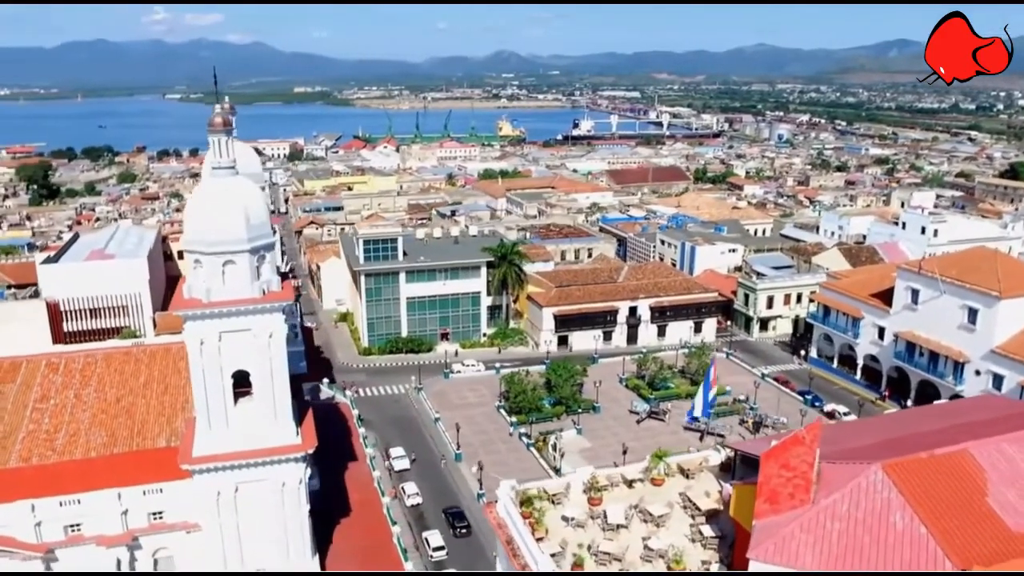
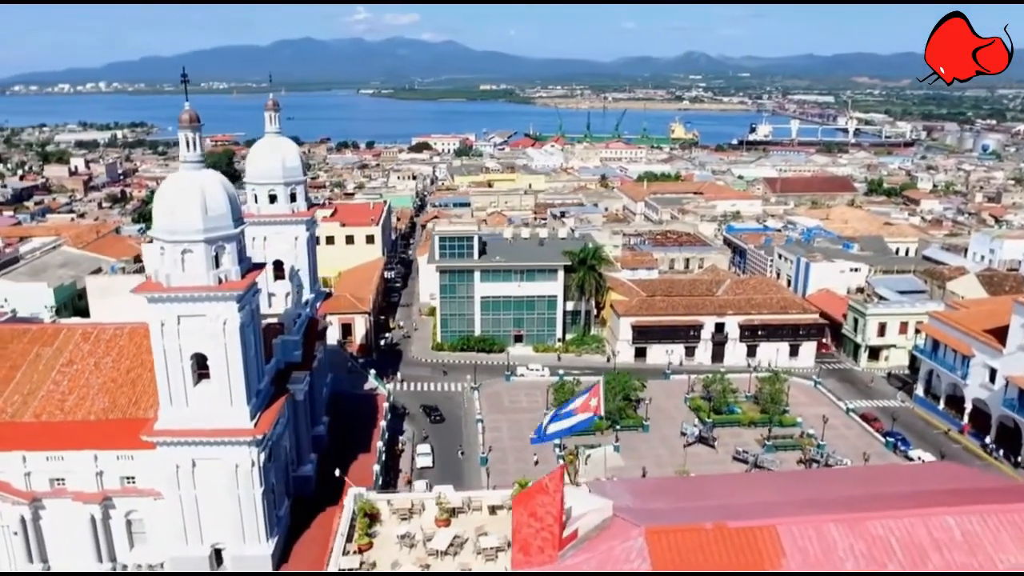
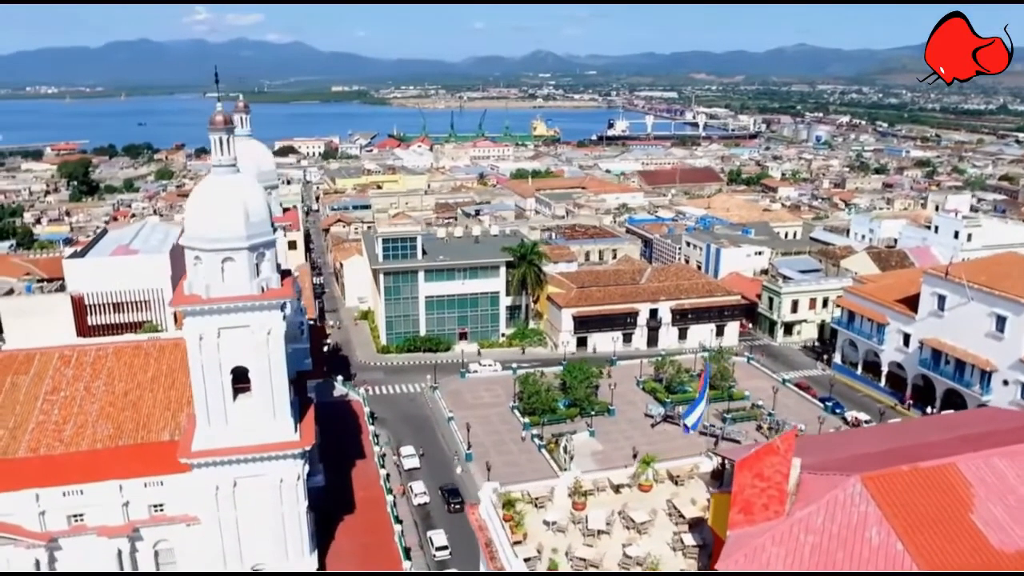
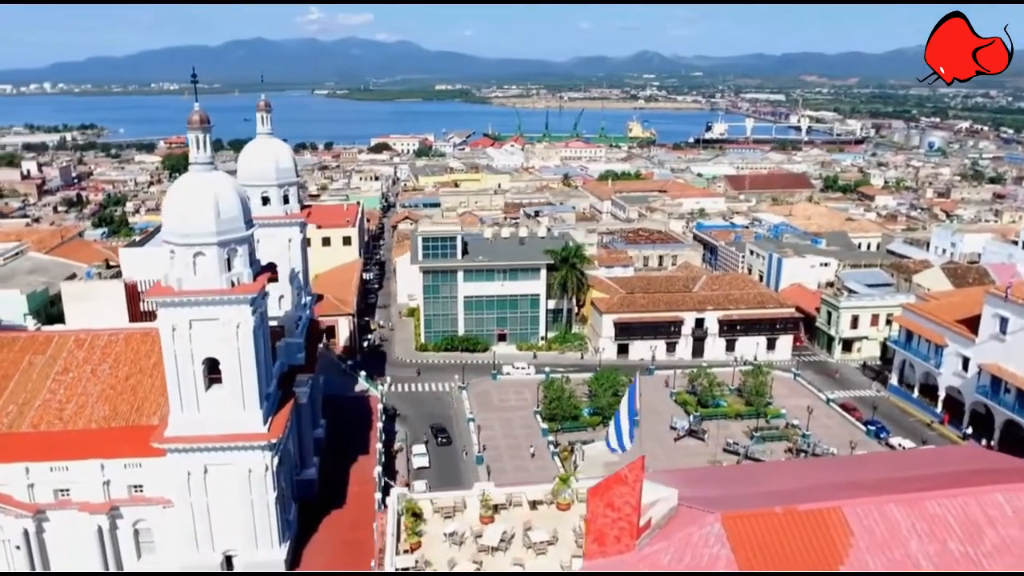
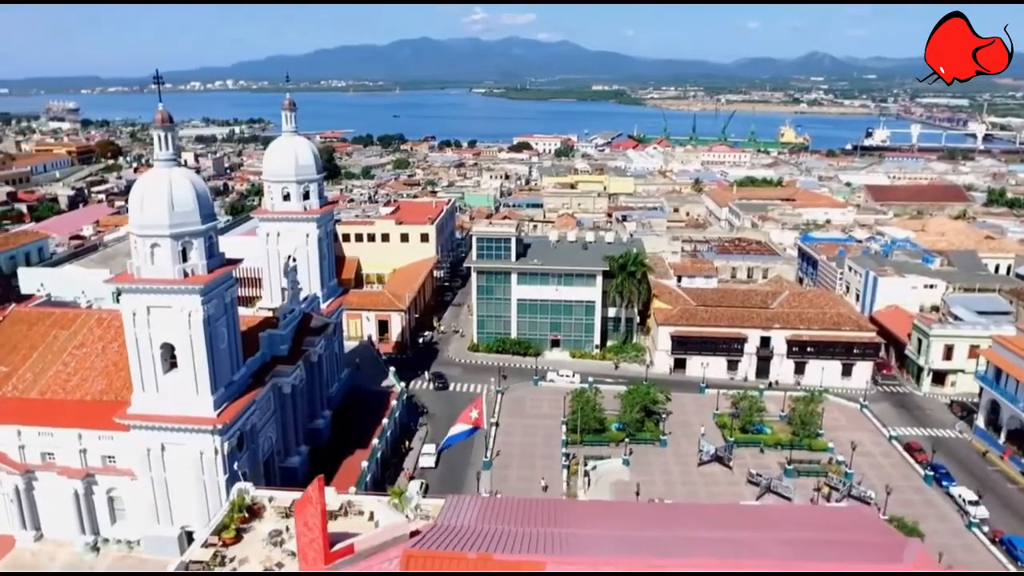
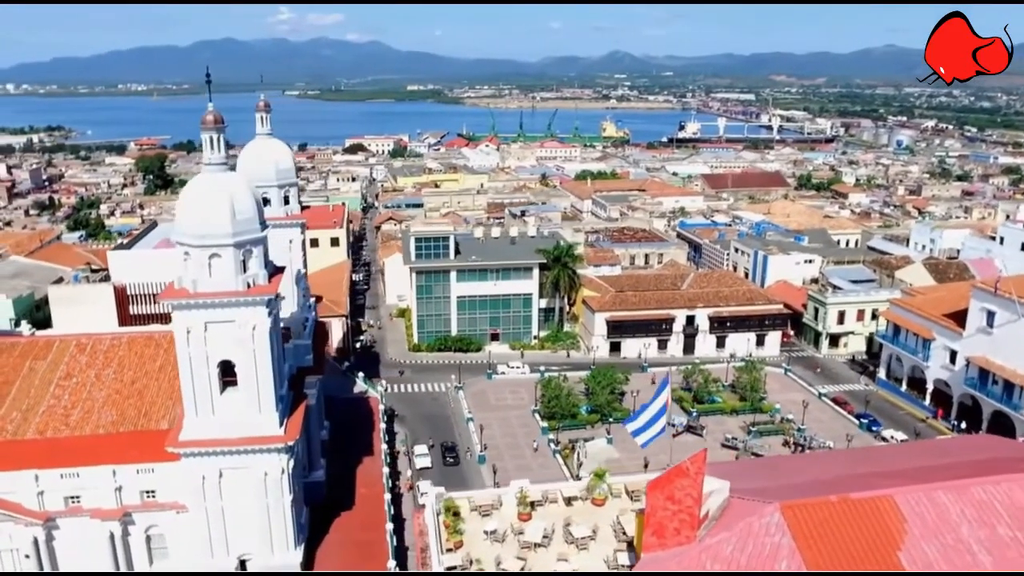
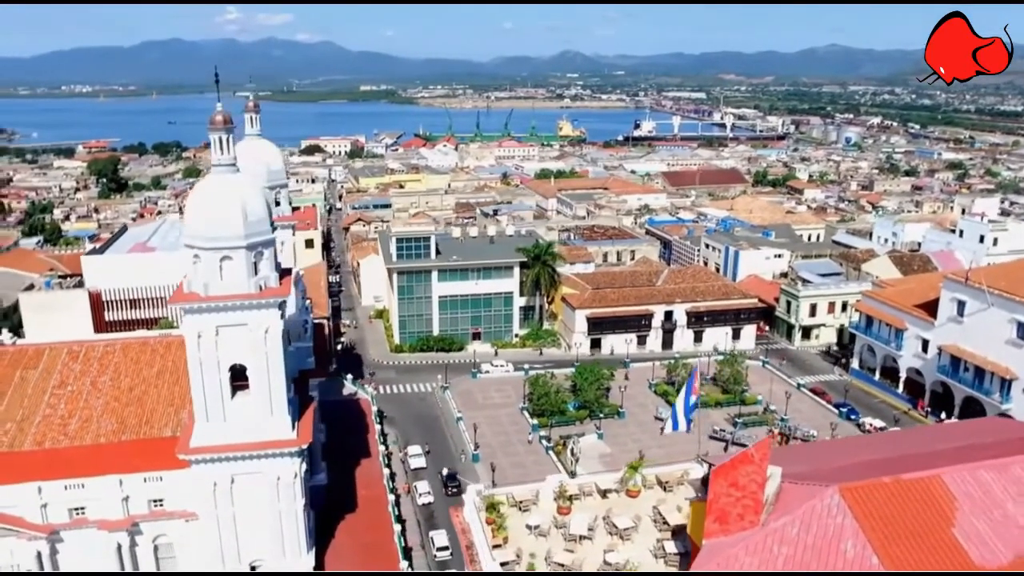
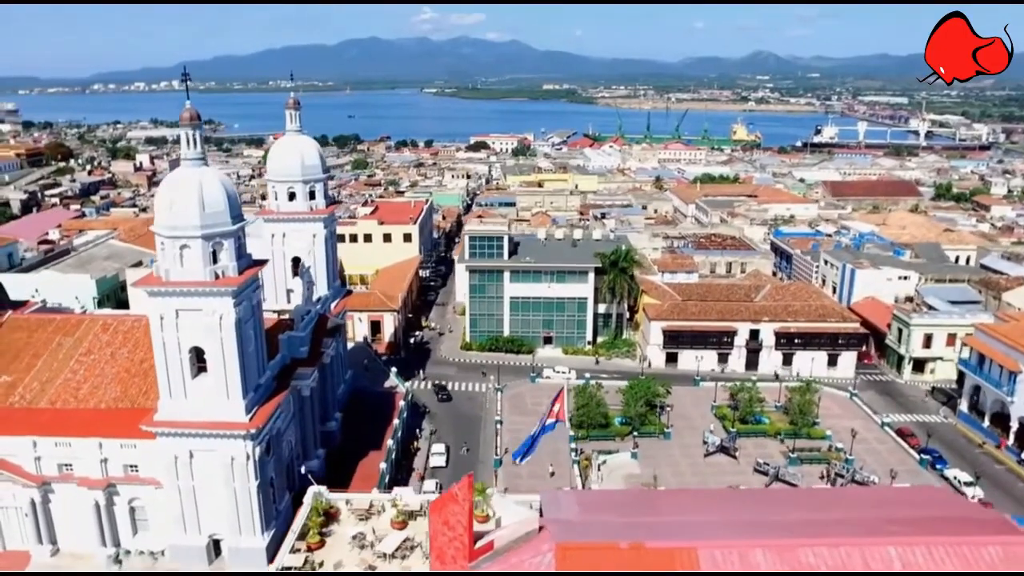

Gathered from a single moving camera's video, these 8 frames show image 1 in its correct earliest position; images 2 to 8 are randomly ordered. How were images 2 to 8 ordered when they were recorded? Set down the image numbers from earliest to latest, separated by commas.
3, 7, 6, 4, 2, 8, 5
